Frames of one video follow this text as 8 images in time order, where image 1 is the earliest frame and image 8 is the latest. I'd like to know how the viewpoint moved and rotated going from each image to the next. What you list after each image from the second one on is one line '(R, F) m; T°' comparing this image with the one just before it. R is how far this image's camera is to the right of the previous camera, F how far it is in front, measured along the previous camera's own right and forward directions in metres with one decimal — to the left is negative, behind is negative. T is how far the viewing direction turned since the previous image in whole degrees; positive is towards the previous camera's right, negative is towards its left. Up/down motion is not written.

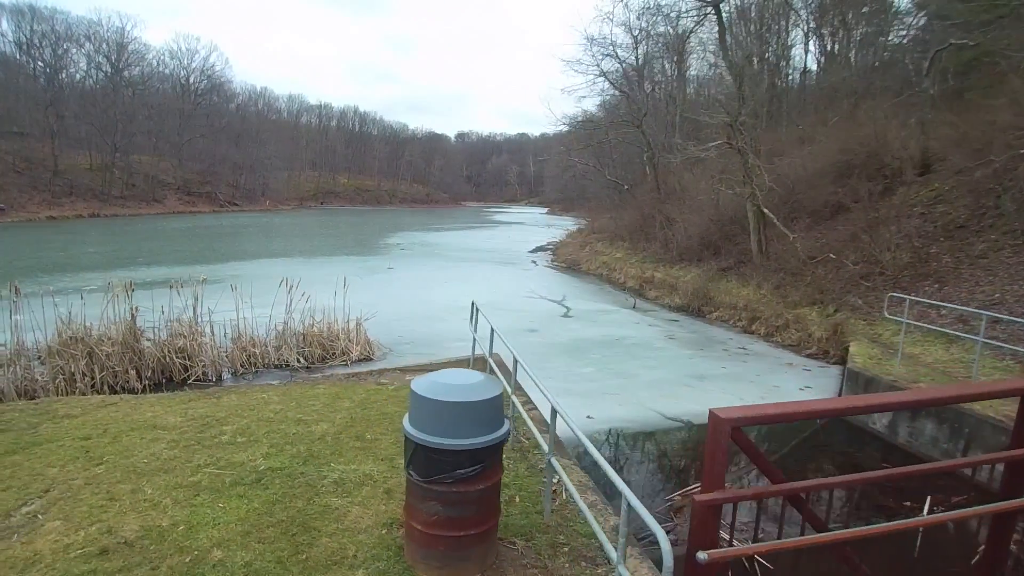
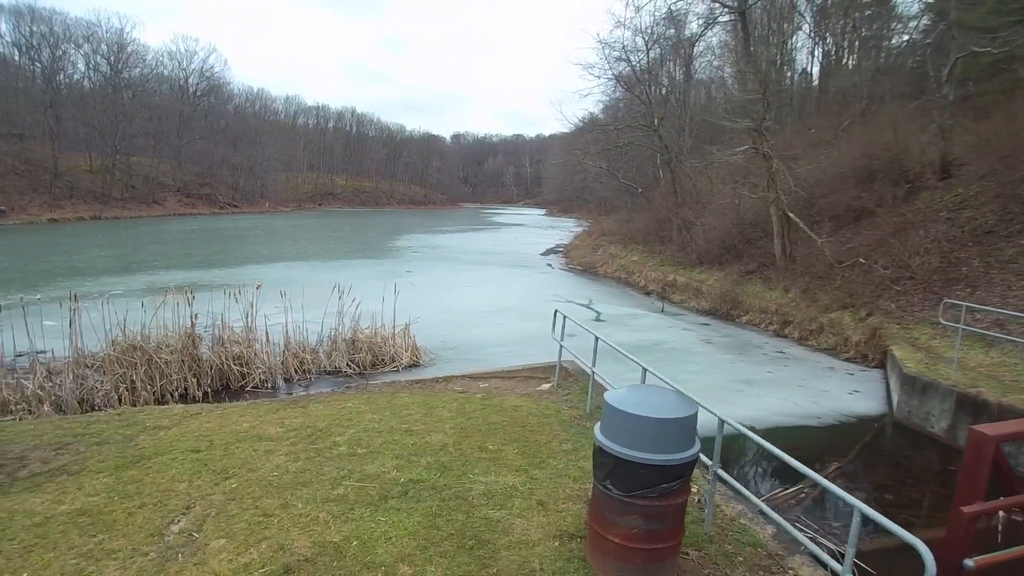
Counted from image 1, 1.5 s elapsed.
(-1.1, 0.0) m; +1°
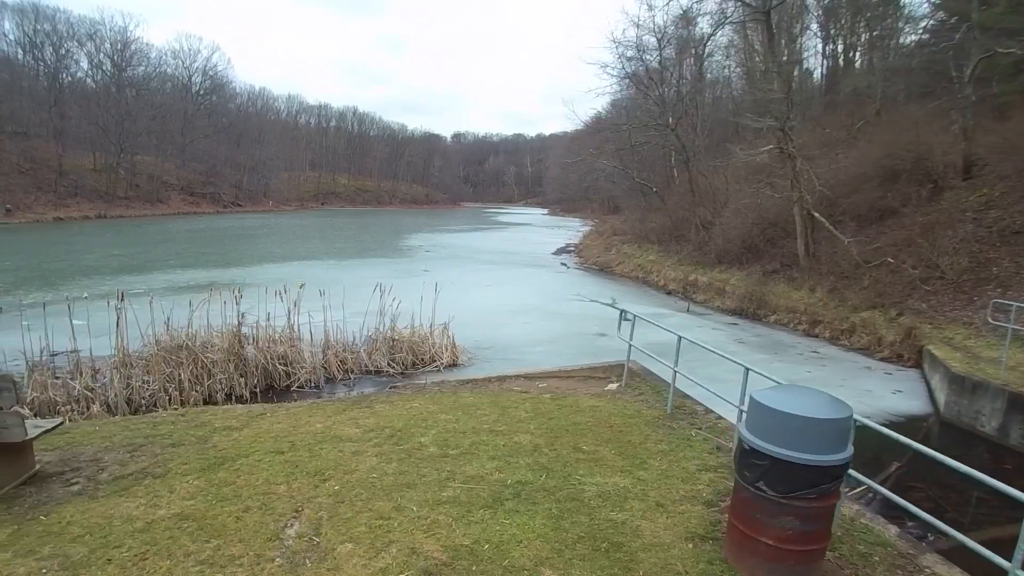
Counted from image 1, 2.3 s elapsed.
(-0.8, 0.0) m; 0°
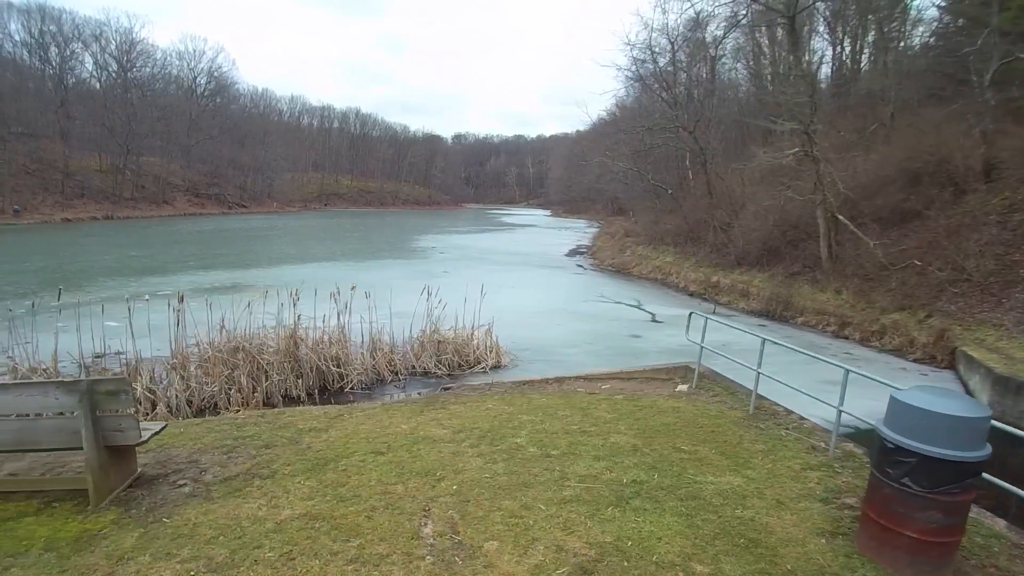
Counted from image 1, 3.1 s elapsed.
(-0.9, -0.1) m; 0°
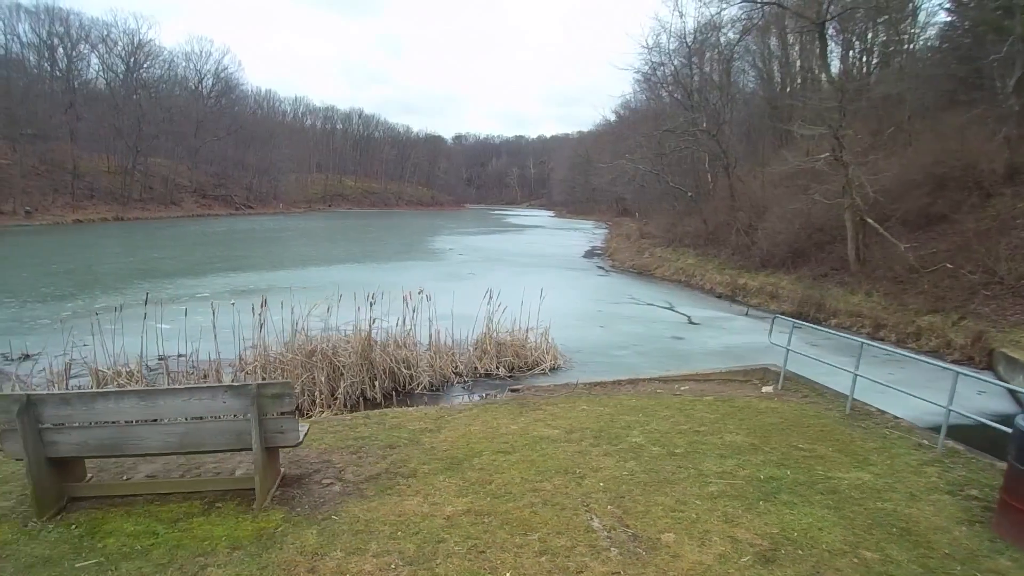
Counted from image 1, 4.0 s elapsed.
(-1.2, -0.2) m; 0°
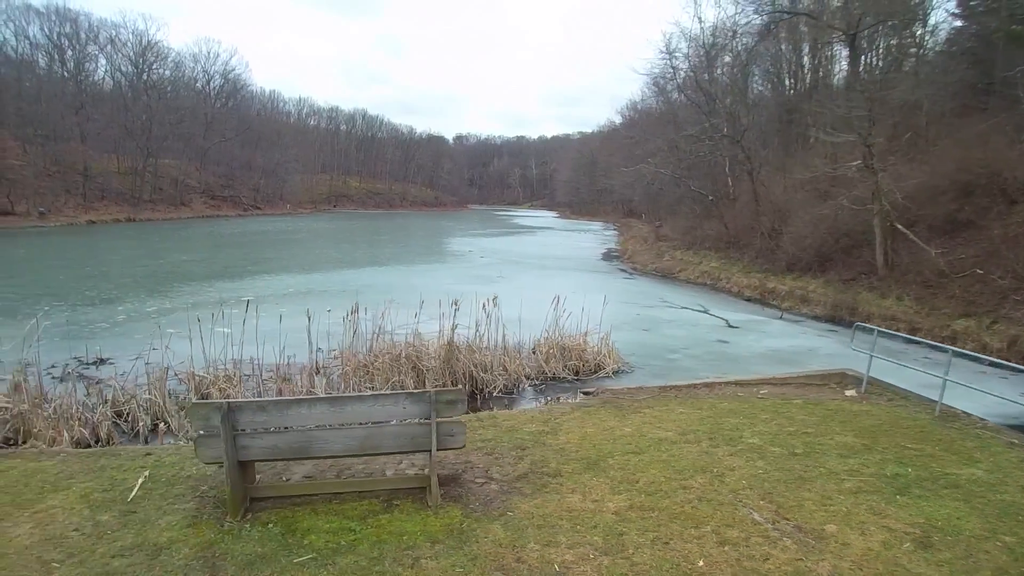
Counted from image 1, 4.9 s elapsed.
(-1.4, -0.4) m; +1°
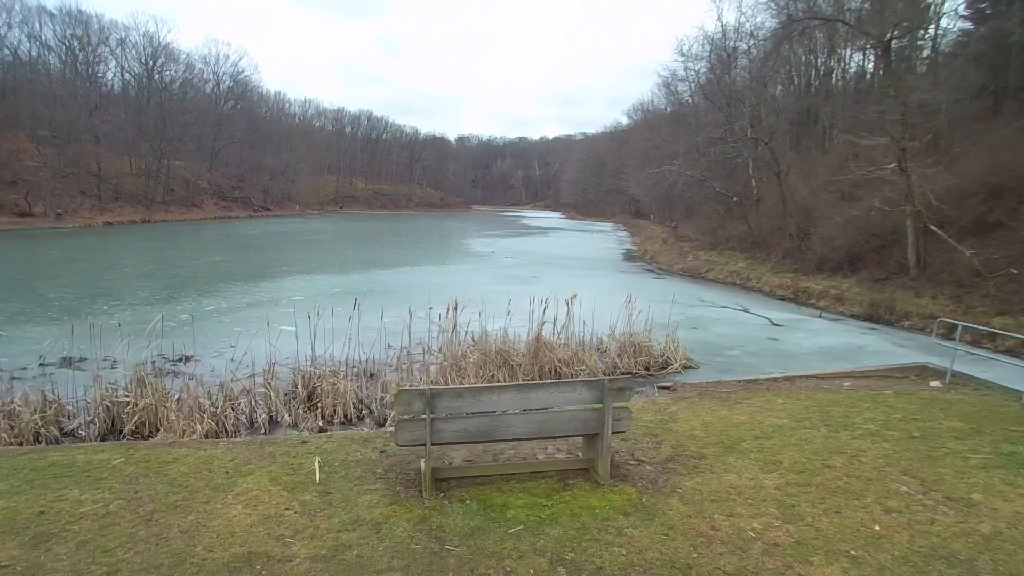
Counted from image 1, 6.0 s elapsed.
(-1.6, -0.4) m; 0°
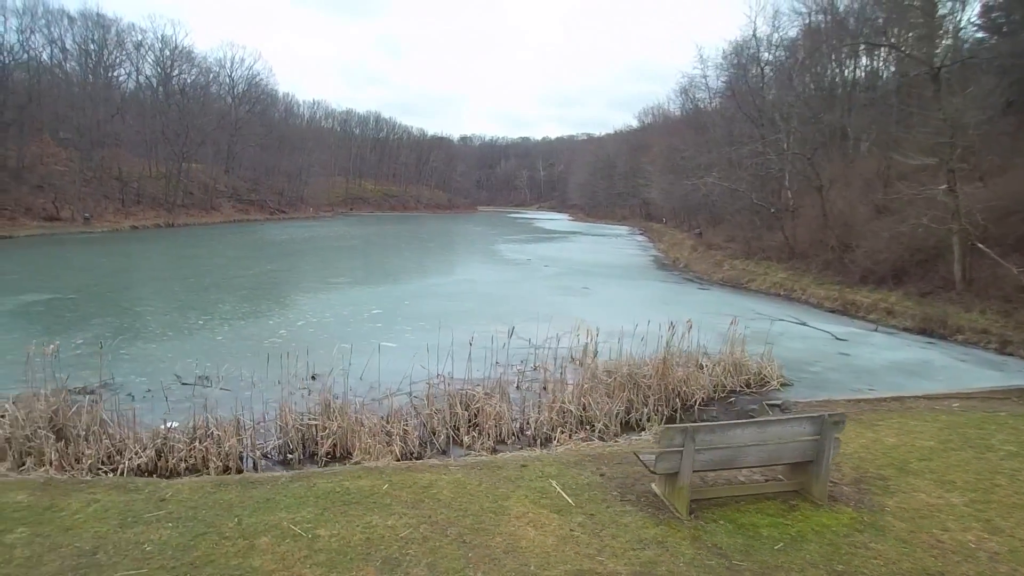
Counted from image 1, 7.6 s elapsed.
(-2.8, -0.9) m; +1°
